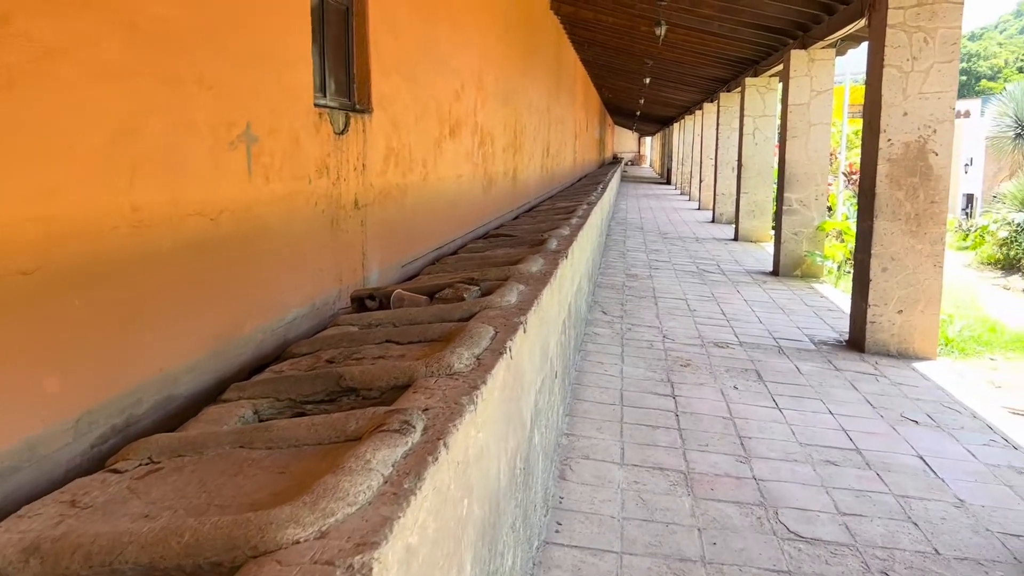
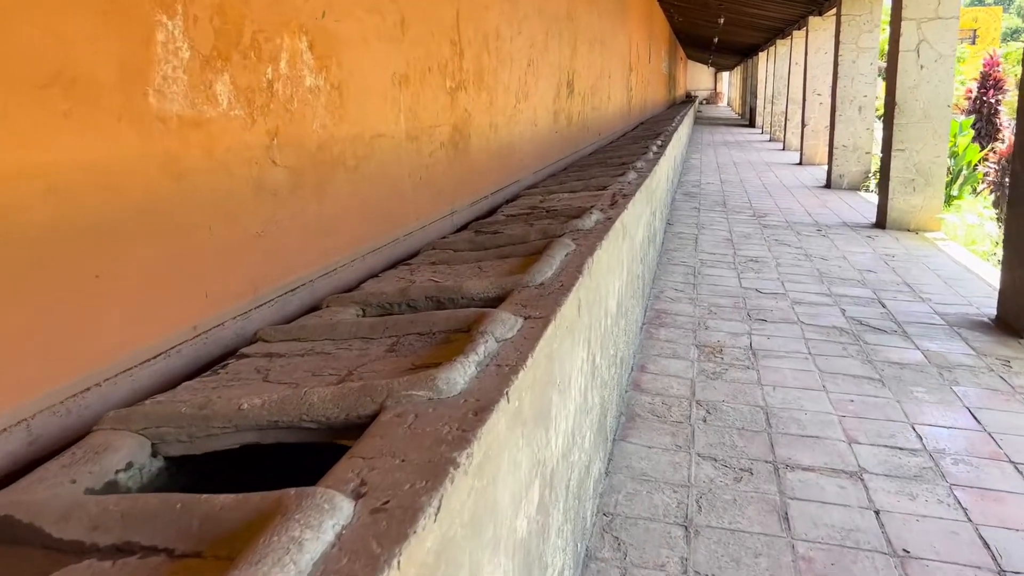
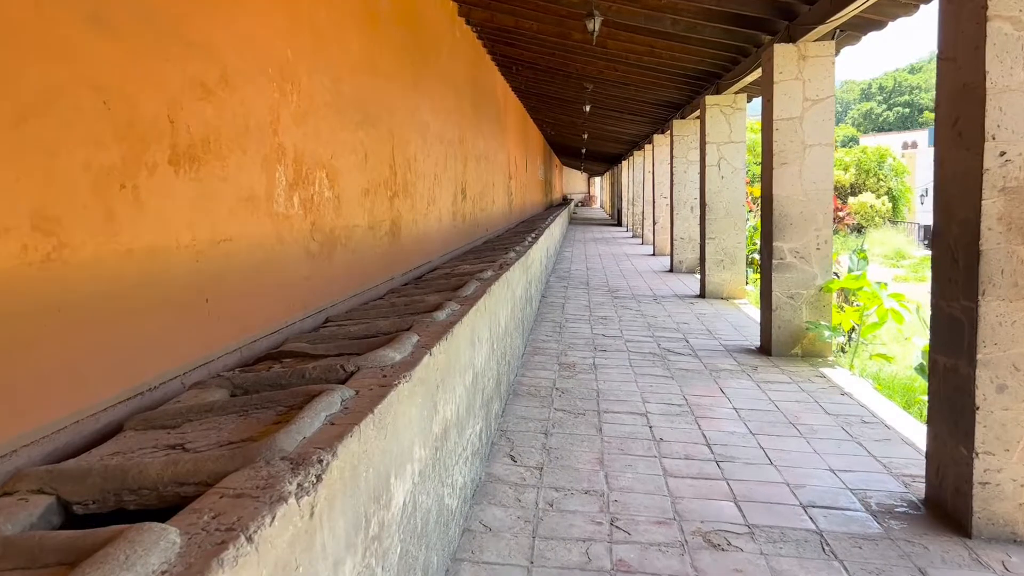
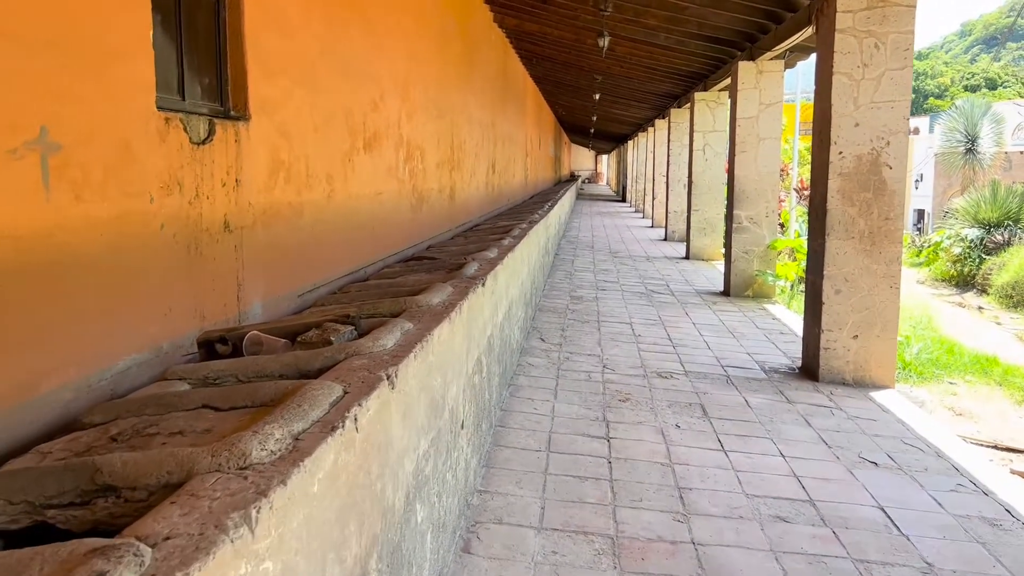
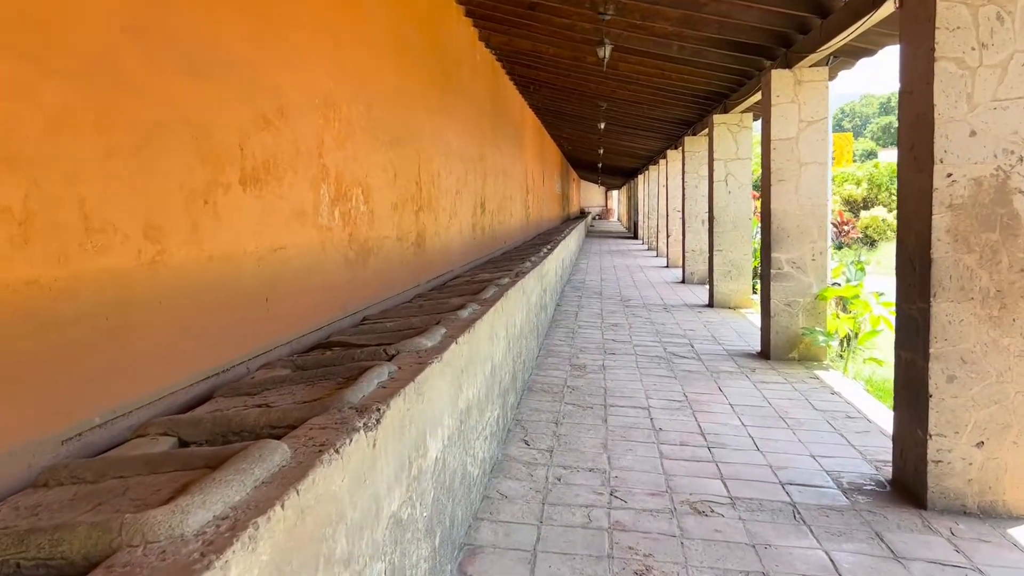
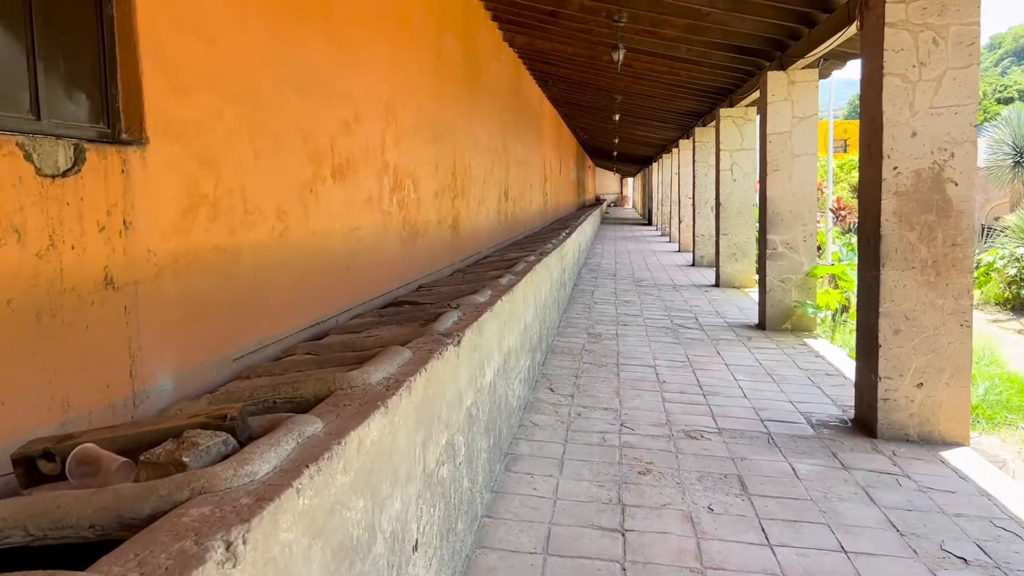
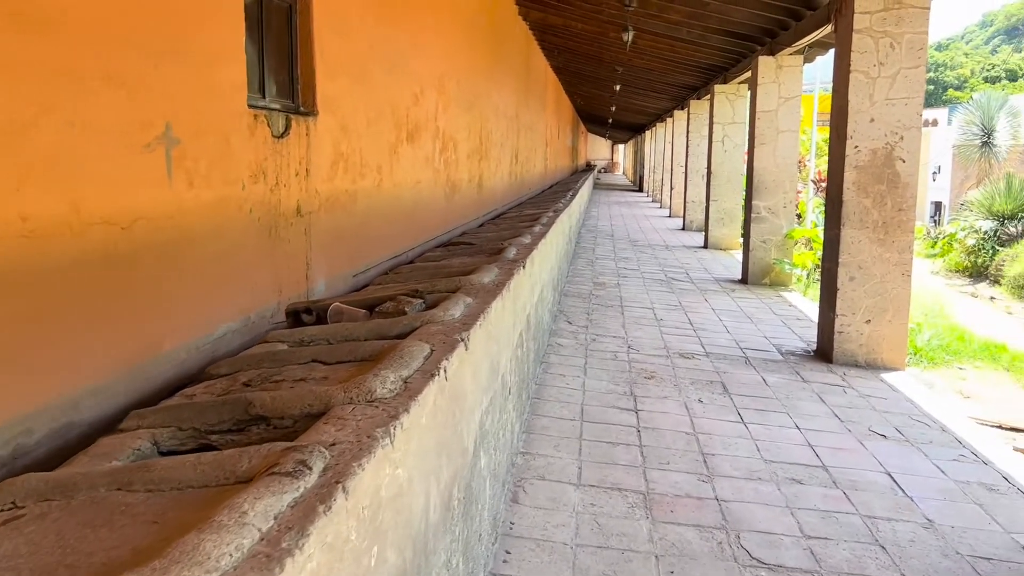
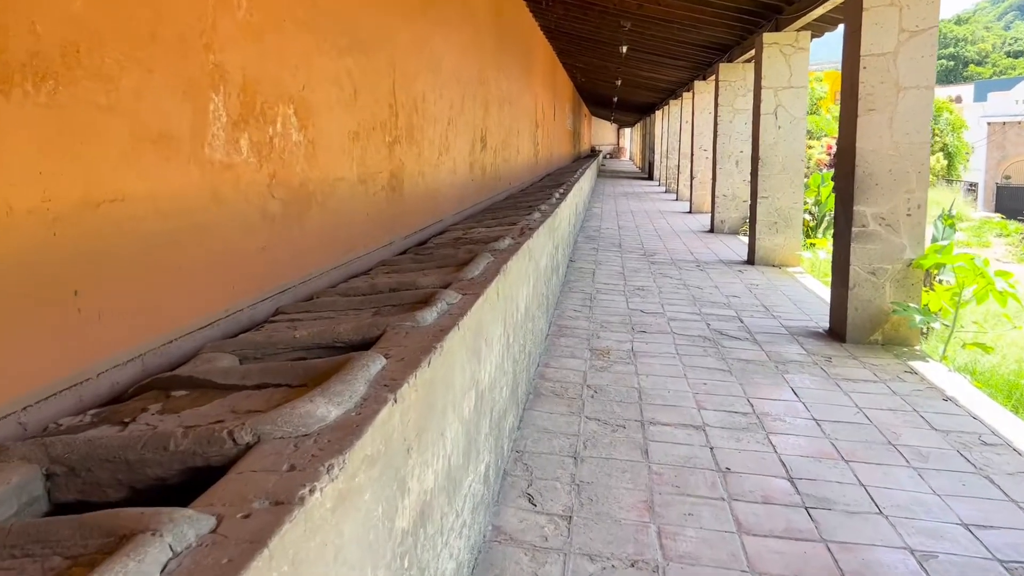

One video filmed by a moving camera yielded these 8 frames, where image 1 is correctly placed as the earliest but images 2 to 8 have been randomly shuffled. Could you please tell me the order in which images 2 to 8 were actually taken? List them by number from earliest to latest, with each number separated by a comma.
7, 4, 6, 5, 3, 8, 2
